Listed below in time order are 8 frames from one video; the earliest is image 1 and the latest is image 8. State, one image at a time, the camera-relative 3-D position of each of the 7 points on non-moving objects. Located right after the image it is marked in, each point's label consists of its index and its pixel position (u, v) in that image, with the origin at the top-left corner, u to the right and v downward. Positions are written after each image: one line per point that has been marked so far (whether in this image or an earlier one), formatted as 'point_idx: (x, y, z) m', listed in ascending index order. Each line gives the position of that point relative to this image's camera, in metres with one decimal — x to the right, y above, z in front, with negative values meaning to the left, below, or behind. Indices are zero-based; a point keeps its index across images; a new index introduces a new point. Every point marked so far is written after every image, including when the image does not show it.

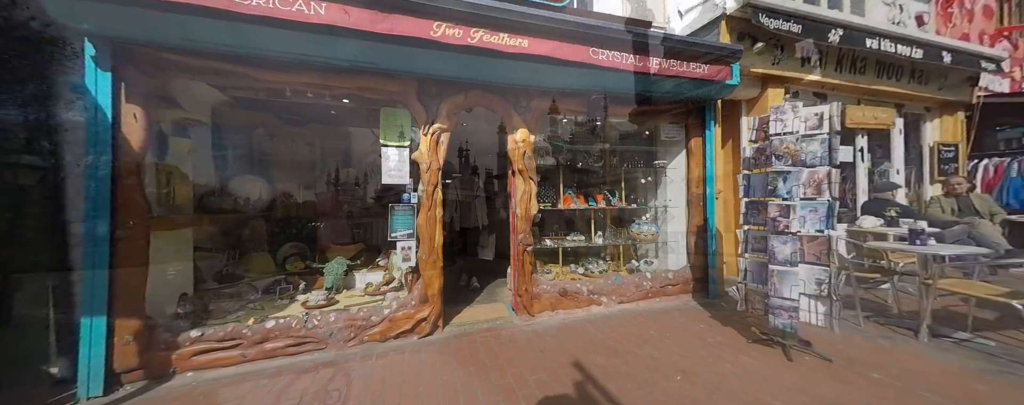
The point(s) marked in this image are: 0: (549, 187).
0: (+0.5, +0.2, +4.2) m
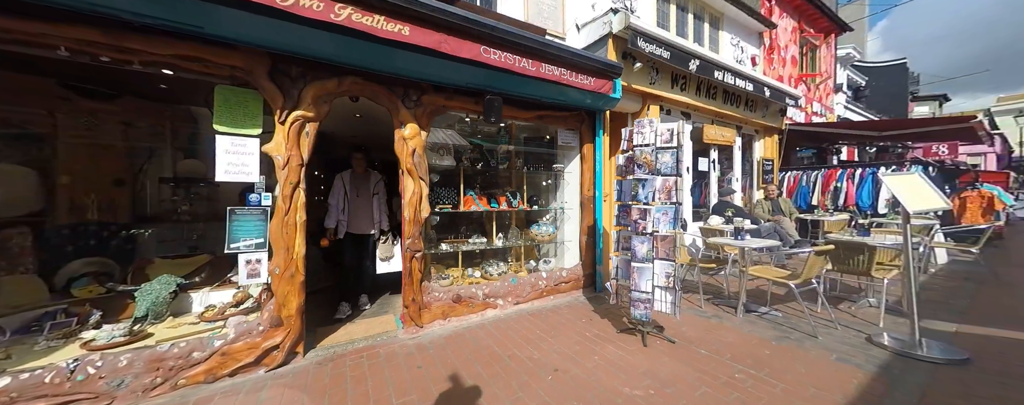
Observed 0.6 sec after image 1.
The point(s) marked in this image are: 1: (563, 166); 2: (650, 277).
0: (-0.8, +0.2, +4.0) m
1: (+0.8, +0.6, +4.8) m
2: (+1.3, -0.7, +2.8) m
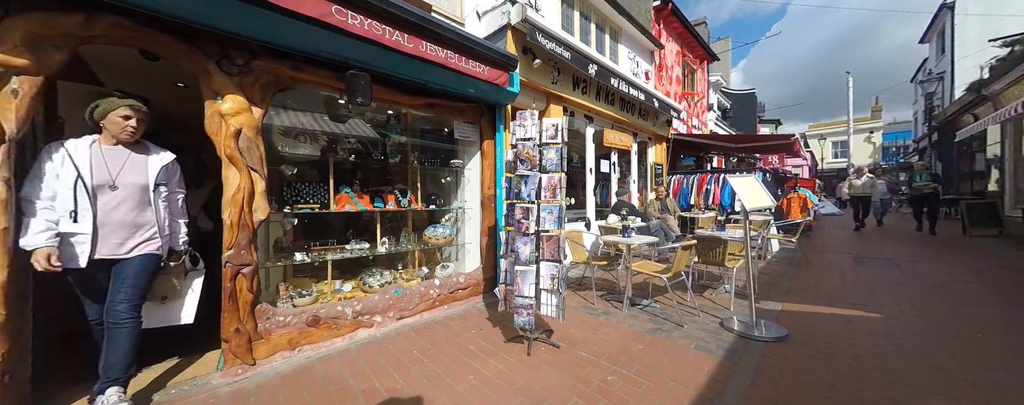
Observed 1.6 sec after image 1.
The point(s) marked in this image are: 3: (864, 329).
0: (-2.2, +0.2, +3.3) m
1: (-0.8, +0.6, +4.4) m
2: (+0.2, -0.7, +2.6) m
3: (+3.8, -1.4, +3.2) m
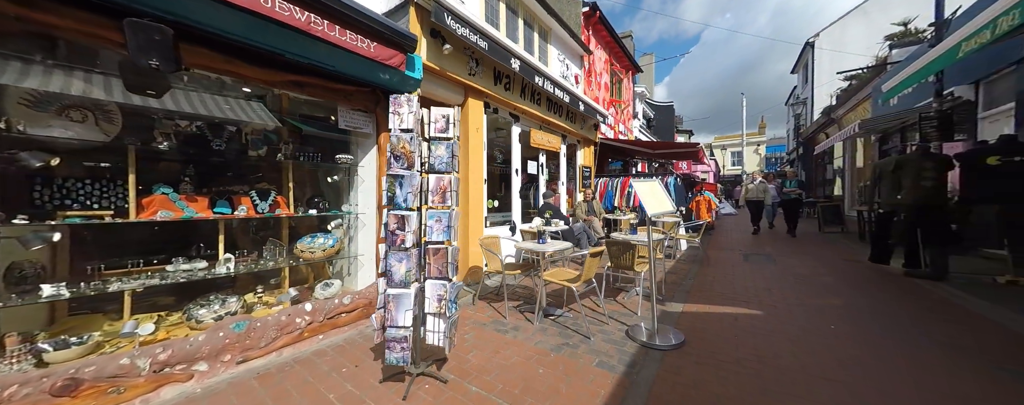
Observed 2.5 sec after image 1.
0: (-3.1, +0.2, +2.3) m
1: (-2.0, +0.6, +3.7) m
2: (-0.7, -0.7, +2.1) m
3: (+2.7, -1.4, +3.4) m
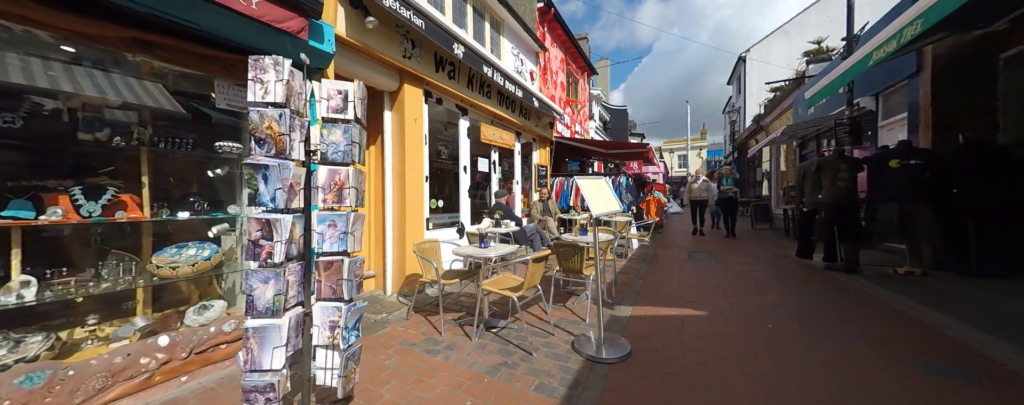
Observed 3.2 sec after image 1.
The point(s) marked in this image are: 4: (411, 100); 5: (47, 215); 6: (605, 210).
0: (-3.6, +0.2, +1.5) m
1: (-2.7, +0.6, +3.0) m
2: (-1.2, -0.7, +1.6) m
3: (+2.0, -1.4, +3.3) m
4: (-1.5, +1.5, +4.3) m
5: (-3.2, -0.1, +2.1) m
6: (+0.8, -0.1, +2.6) m
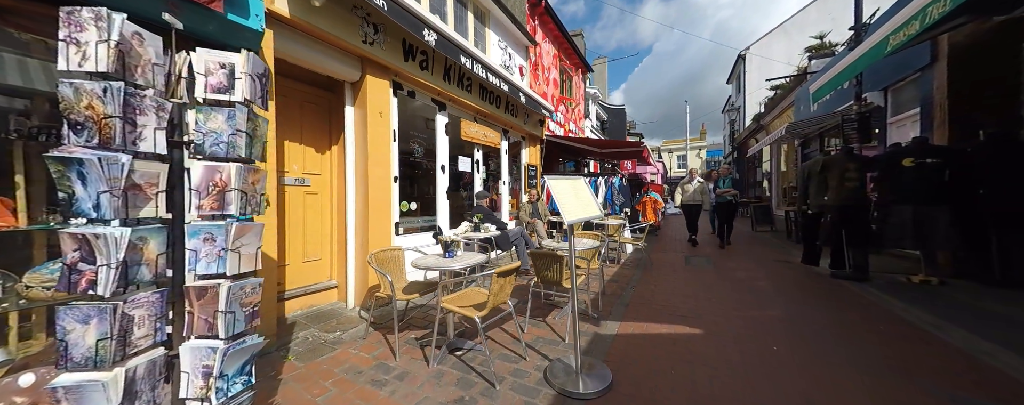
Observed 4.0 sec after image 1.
0: (-4.0, +0.1, +1.0) m
1: (-3.0, +0.5, +2.6) m
2: (-1.5, -0.8, +1.1) m
3: (+1.7, -1.5, +2.8) m
4: (-1.8, +1.4, +3.9) m
5: (-3.5, -0.1, +1.7) m
6: (+0.5, -0.1, +2.2) m
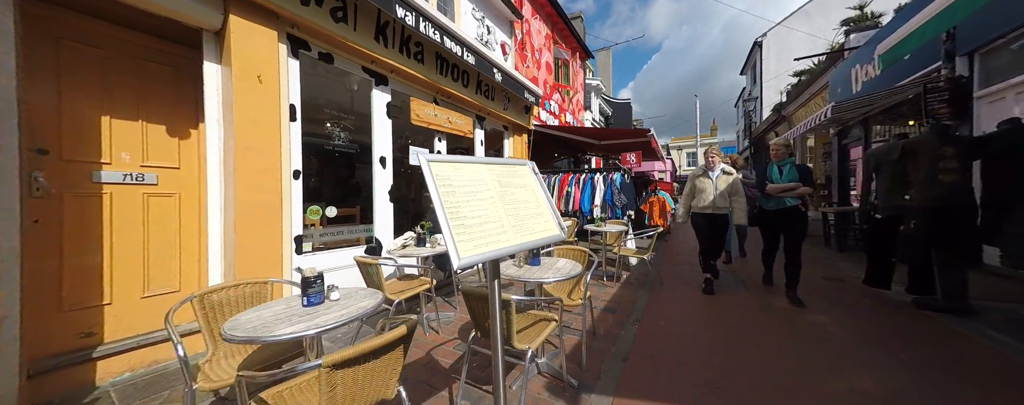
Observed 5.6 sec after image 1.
0: (-4.6, +0.1, -0.2) m
1: (-3.5, +0.5, +1.3) m
2: (-2.1, -0.8, -0.1) m
3: (+1.1, -1.5, +1.5) m
4: (-2.3, +1.4, +2.6) m
5: (-4.1, -0.2, +0.5) m
6: (-0.1, -0.1, +0.9) m
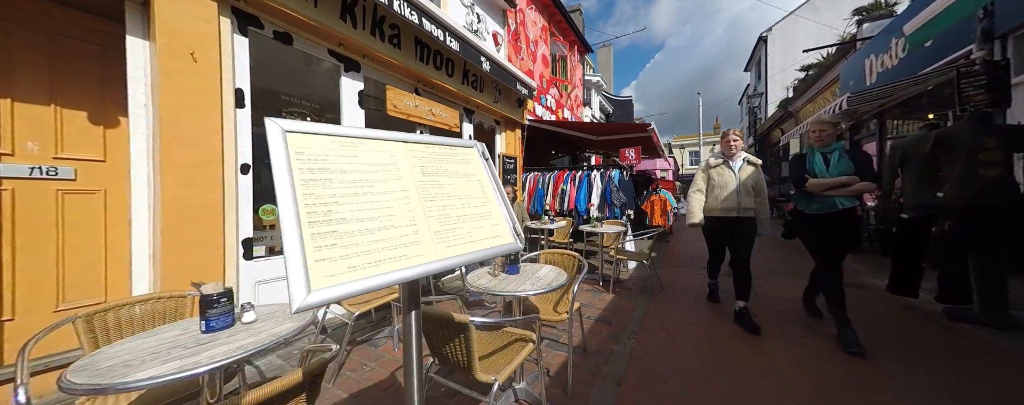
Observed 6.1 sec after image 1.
0: (-4.8, +0.1, -0.5) m
1: (-3.7, +0.5, +1.0) m
2: (-2.3, -0.8, -0.5) m
3: (+0.9, -1.5, +1.1) m
4: (-2.5, +1.4, +2.3) m
5: (-4.3, -0.2, +0.1) m
6: (-0.3, -0.1, +0.5) m
